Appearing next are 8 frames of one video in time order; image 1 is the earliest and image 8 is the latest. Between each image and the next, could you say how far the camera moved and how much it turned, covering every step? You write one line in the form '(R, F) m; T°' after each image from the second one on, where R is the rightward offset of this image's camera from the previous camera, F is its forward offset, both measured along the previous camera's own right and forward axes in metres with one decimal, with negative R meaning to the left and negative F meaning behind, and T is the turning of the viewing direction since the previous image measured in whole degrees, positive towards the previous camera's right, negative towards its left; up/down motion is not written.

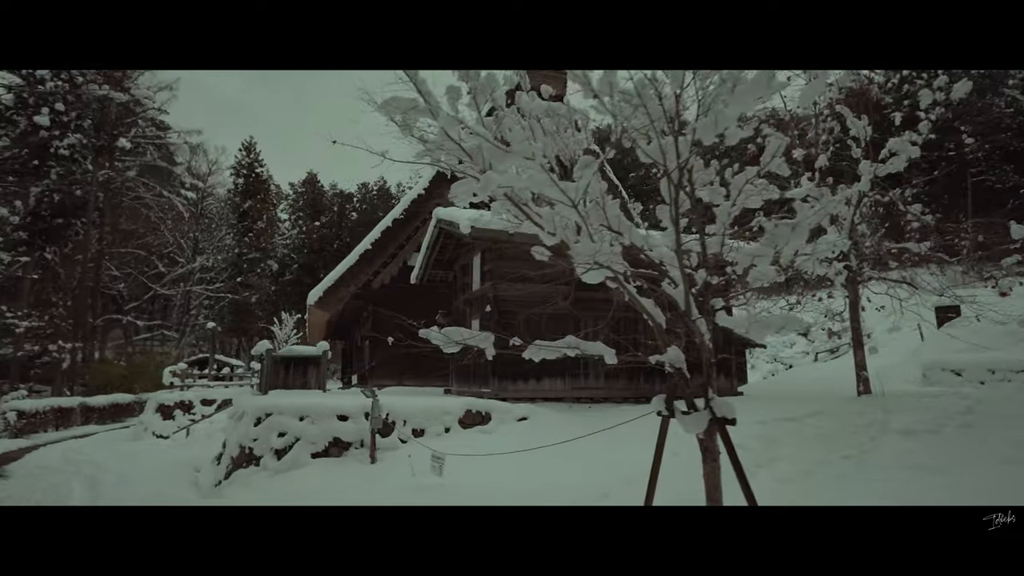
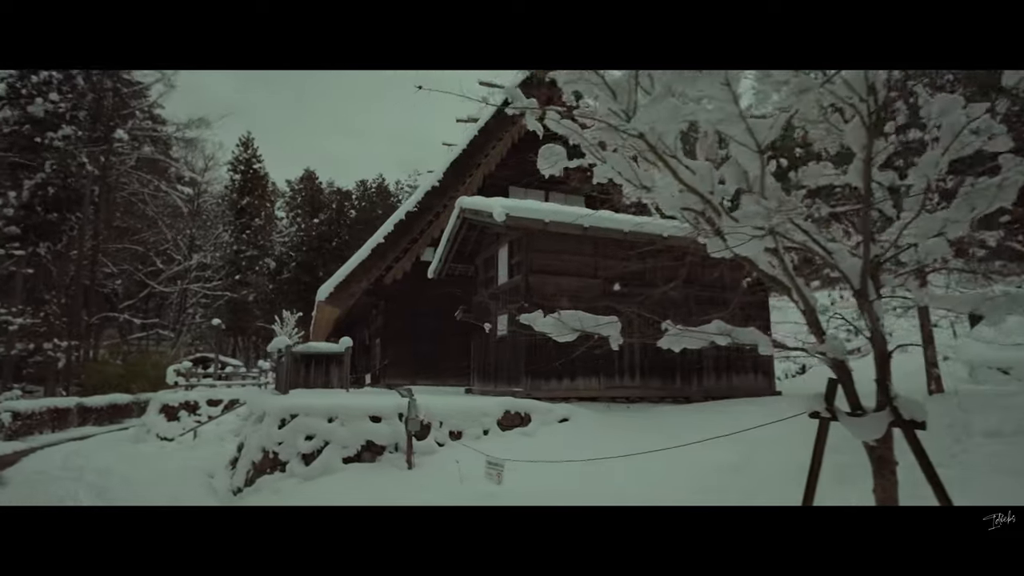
(-0.6, +0.5) m; +1°
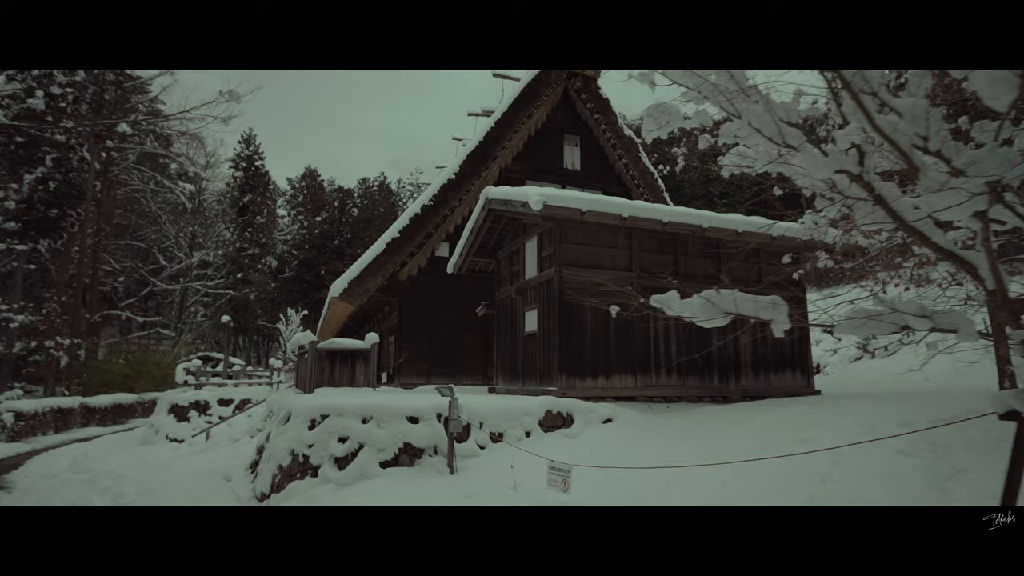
(-0.5, +0.4) m; 0°
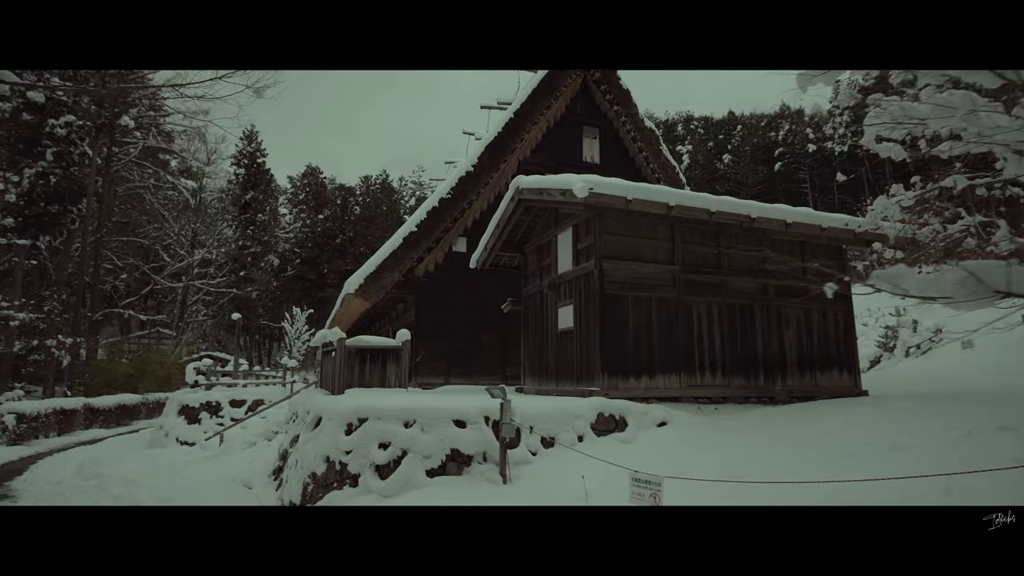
(-0.5, +0.5) m; 0°
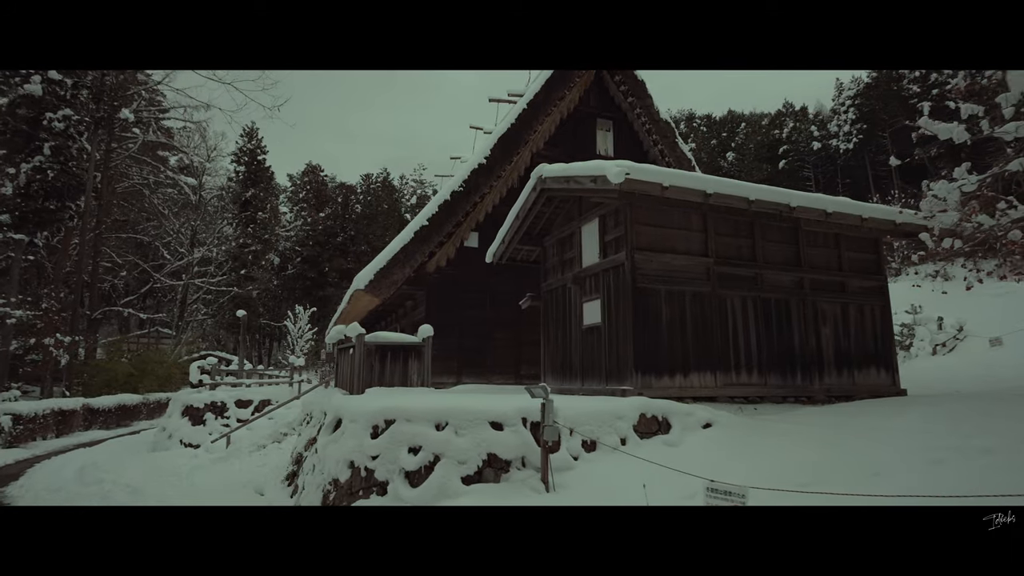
(-0.3, +0.4) m; 0°
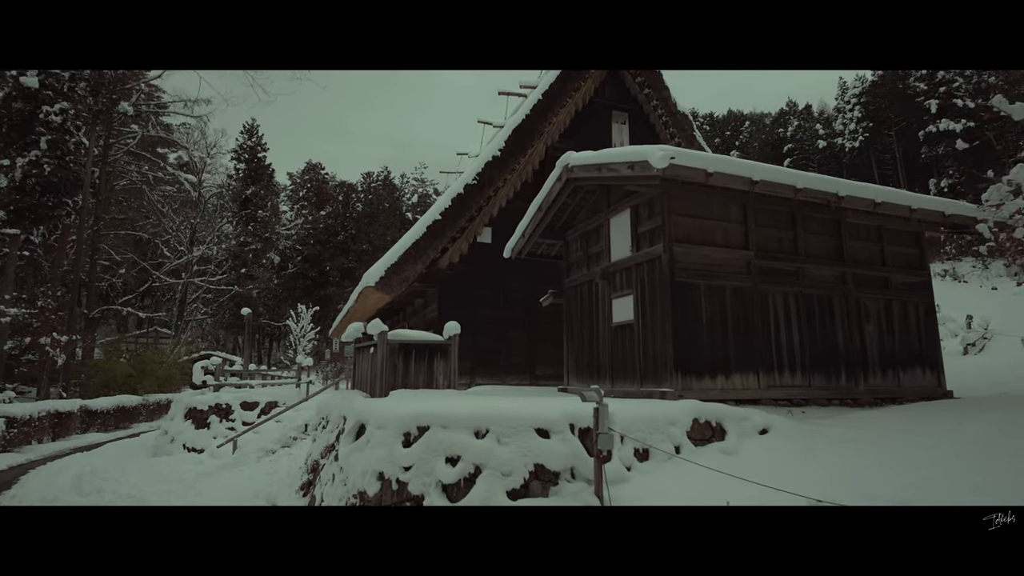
(-0.4, +0.5) m; 0°
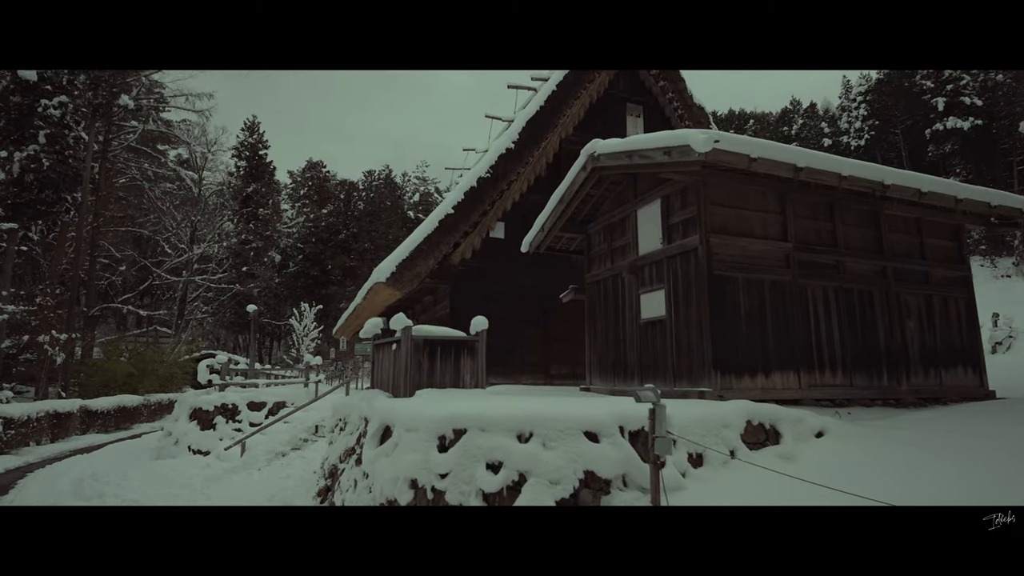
(-0.3, +0.4) m; 0°
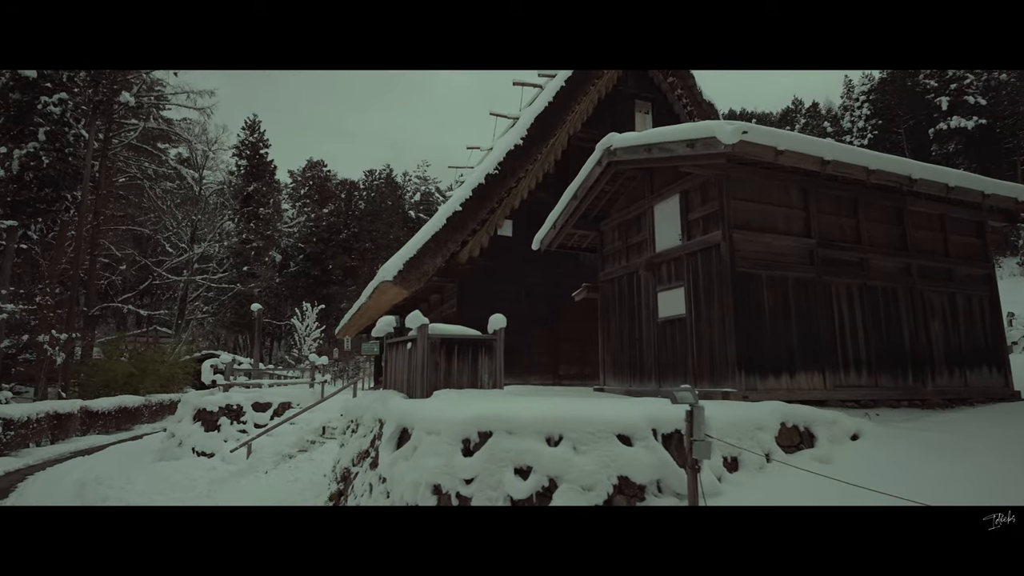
(-0.2, +0.2) m; 0°
